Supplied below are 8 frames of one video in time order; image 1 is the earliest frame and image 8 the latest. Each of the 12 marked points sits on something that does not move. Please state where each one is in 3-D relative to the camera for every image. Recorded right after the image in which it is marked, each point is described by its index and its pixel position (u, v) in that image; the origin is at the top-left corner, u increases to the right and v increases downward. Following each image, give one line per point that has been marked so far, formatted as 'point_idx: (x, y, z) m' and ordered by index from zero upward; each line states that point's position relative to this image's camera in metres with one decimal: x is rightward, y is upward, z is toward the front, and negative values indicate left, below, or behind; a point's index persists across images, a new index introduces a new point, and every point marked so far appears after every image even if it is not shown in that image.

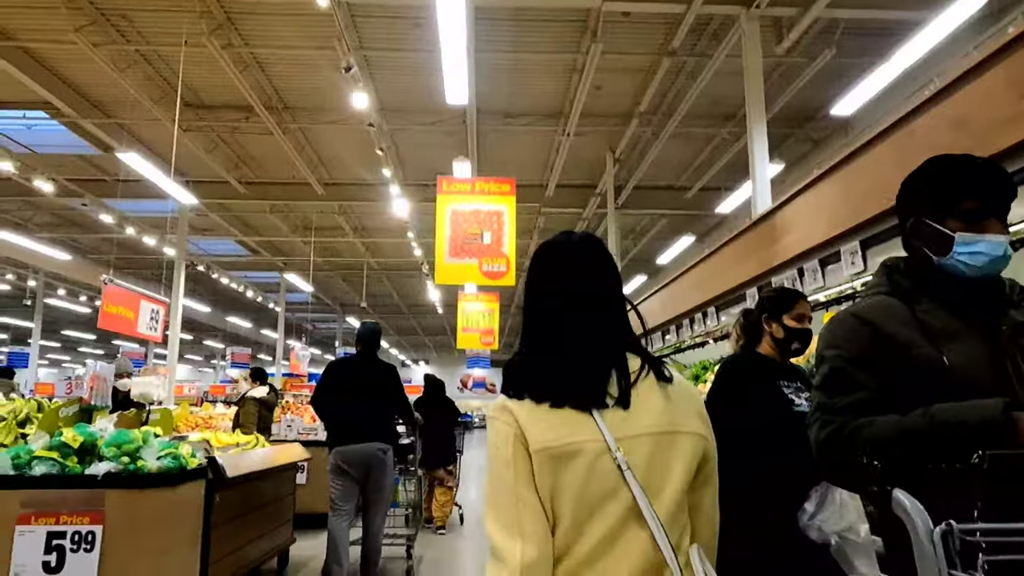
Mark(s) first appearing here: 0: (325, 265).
0: (-4.7, +0.6, +18.2) m
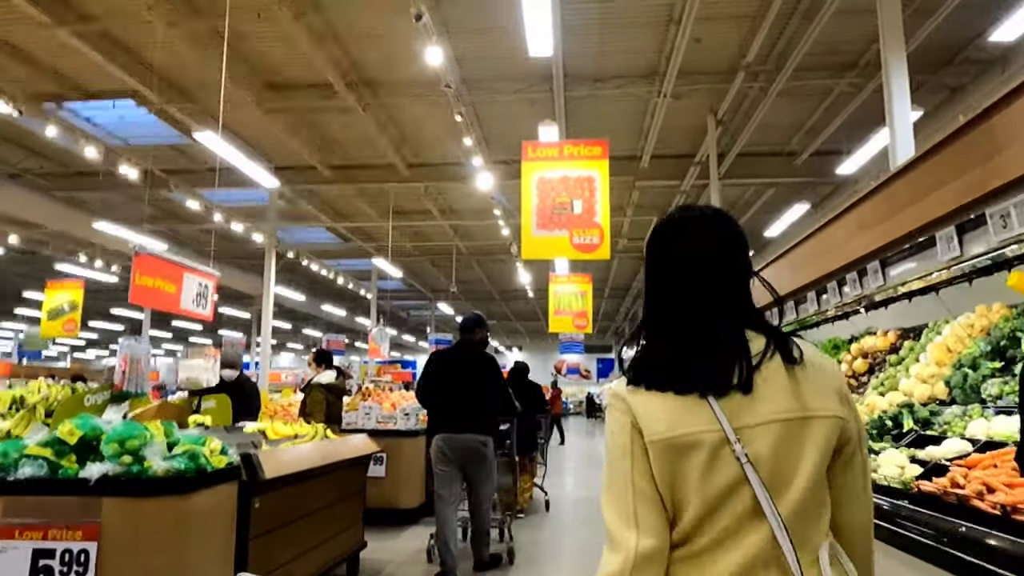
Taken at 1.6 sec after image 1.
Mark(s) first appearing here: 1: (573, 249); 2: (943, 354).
0: (-2.4, +0.9, +17.9) m
1: (+0.6, +0.3, +6.4) m
2: (+2.1, -0.3, +3.5) m
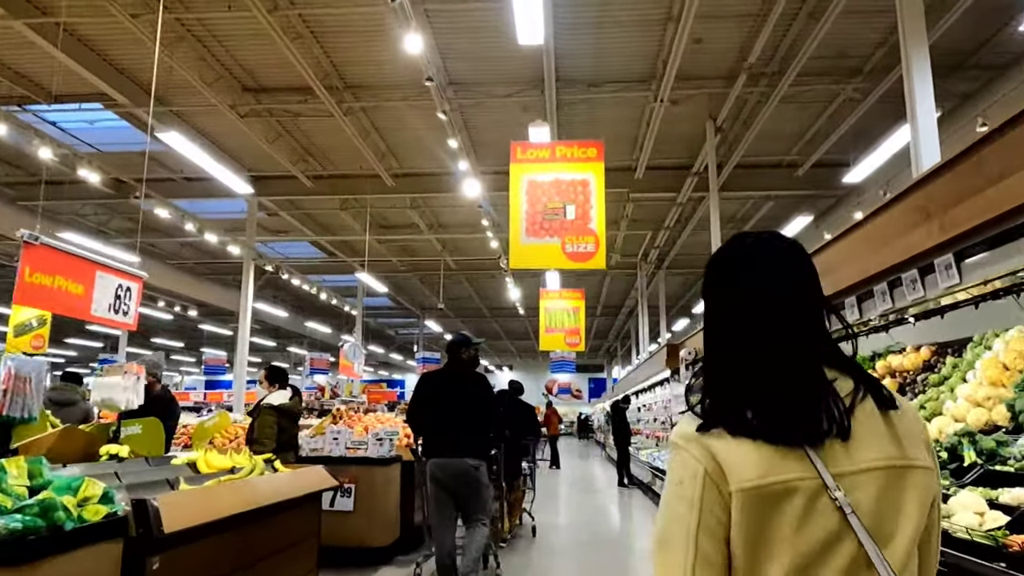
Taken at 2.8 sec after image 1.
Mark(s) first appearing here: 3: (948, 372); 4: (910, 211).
0: (-2.6, +0.5, +17.4) m
1: (+0.4, +0.2, +5.9) m
2: (+2.0, -0.3, +3.0) m
3: (+2.1, -0.4, +3.4) m
4: (+1.4, +0.3, +2.6) m
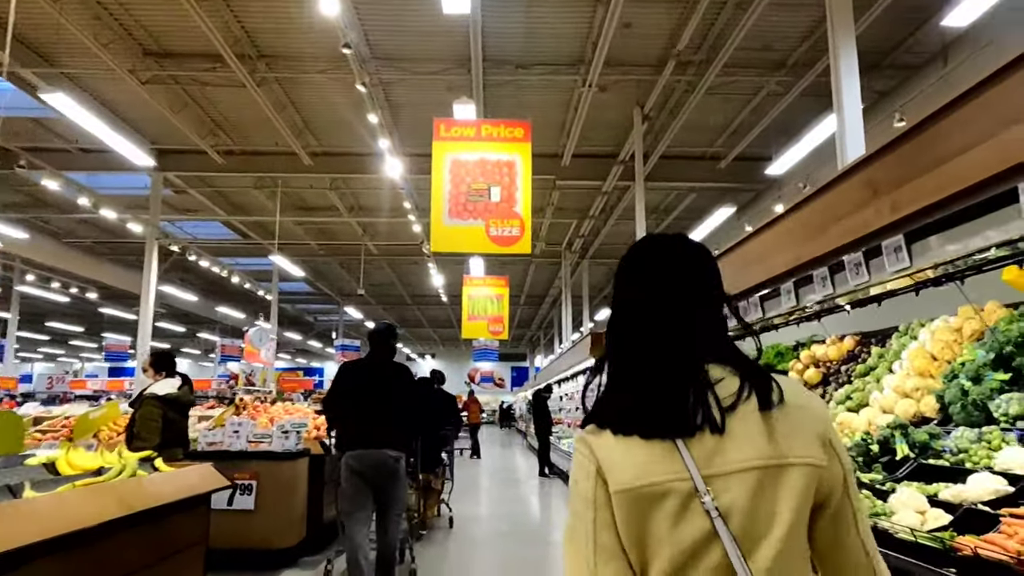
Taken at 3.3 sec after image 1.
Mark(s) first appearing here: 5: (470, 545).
0: (-4.4, +0.9, +16.8) m
1: (-0.2, +0.4, +5.6) m
2: (+1.7, -0.3, +2.9) m
3: (+1.7, -0.3, +3.4) m
4: (+1.2, +0.3, +2.5) m
5: (-0.4, -2.4, +6.8) m
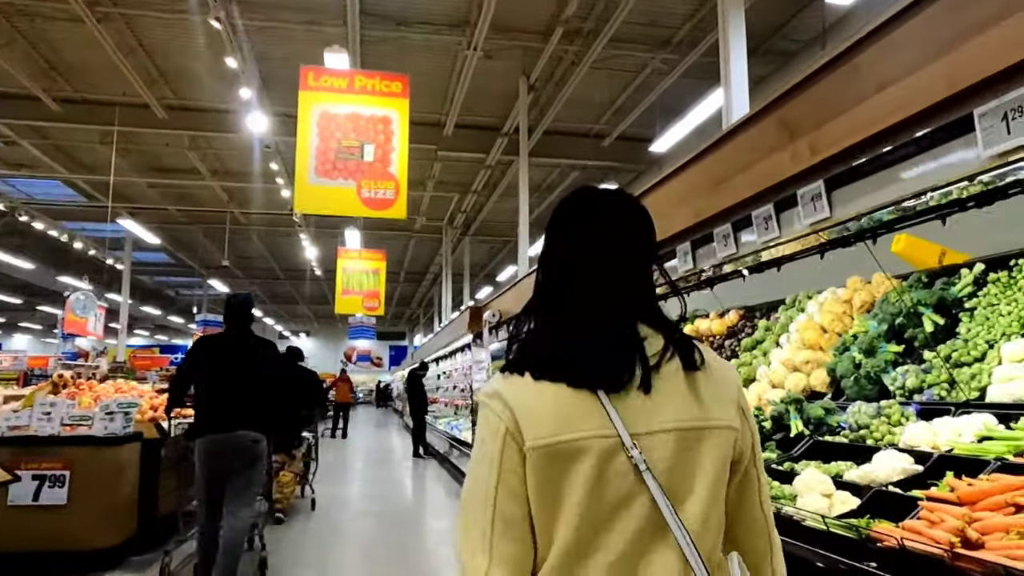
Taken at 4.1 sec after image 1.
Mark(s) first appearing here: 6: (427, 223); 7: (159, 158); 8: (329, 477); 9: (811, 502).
0: (-7.1, +1.5, +15.4) m
1: (-1.1, +0.6, +5.2) m
2: (+1.2, -0.2, +2.8) m
3: (+1.1, -0.2, +3.3) m
4: (+0.8, +0.5, +2.3) m
5: (-1.5, -2.1, +6.3) m
6: (-1.9, +1.4, +16.1) m
7: (-6.0, +2.2, +12.3) m
8: (-2.3, -2.4, +9.3) m
9: (+0.7, -0.5, +1.7) m
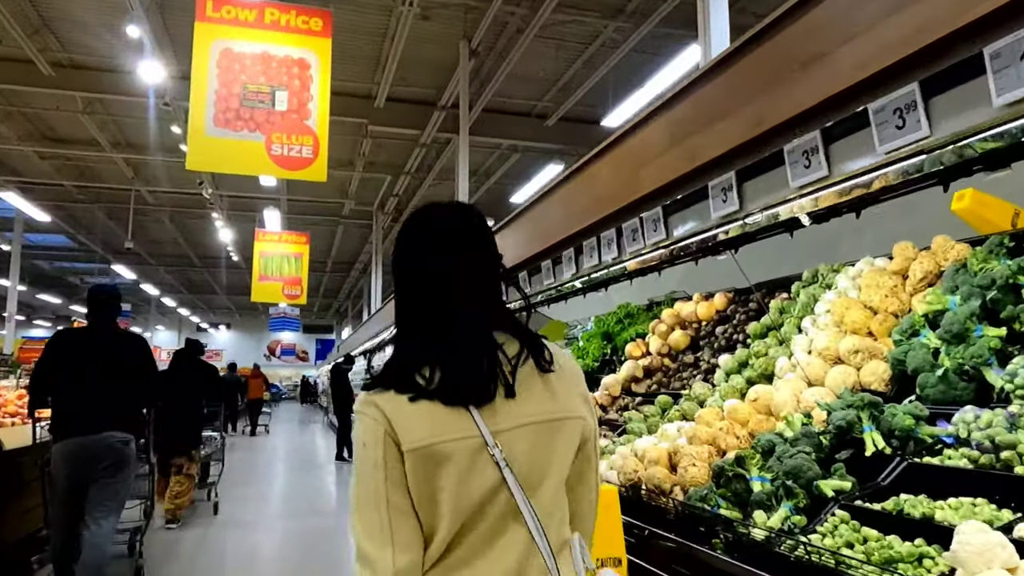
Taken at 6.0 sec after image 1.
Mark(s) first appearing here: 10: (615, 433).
0: (-8.3, +1.8, +13.9) m
1: (-1.4, +0.7, +4.3) m
2: (+1.0, -0.1, +2.1) m
3: (+0.9, -0.1, +2.6) m
4: (+0.7, +0.6, +1.5) m
5: (-2.0, -2.0, +5.4) m
6: (-3.2, +1.7, +15.1) m
7: (-6.9, +2.4, +10.9) m
8: (-3.1, -2.2, +8.3) m
9: (+0.7, -0.4, +1.0) m
10: (+0.4, -0.5, +2.6) m
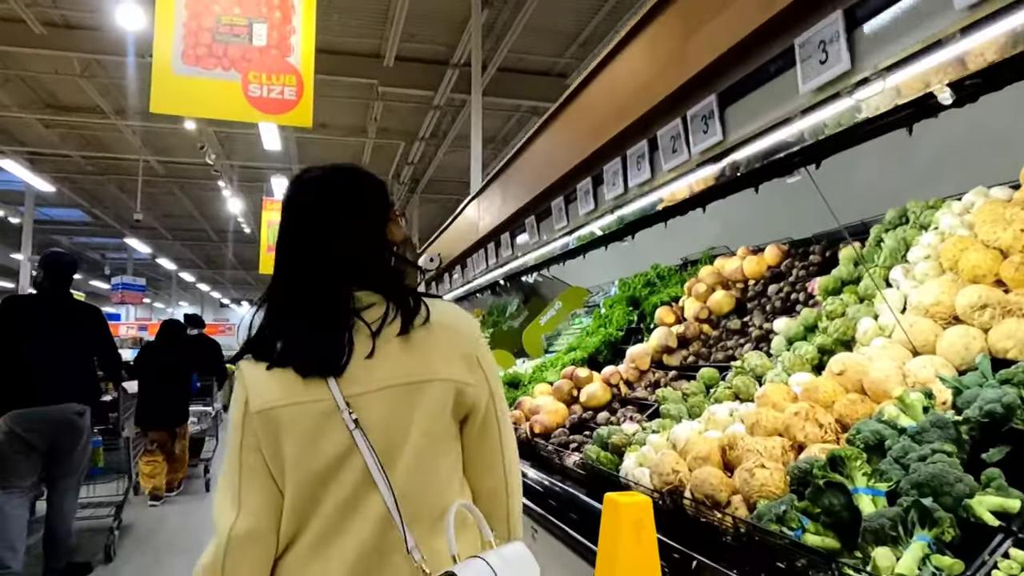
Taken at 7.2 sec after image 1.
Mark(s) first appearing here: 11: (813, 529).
0: (-8.0, +2.3, +13.6) m
1: (-1.3, +0.9, +3.7) m
2: (+1.0, +0.1, +1.6) m
3: (+0.9, 0.0, +2.0) m
4: (+0.6, +0.7, +1.0) m
5: (-1.9, -1.7, +5.0) m
6: (-2.8, +2.2, +14.6) m
7: (-6.7, +2.8, +10.5) m
8: (-2.9, -1.9, +7.9) m
9: (+0.6, -0.3, +0.5) m
10: (+0.4, -0.4, +2.1) m
11: (+0.4, -0.4, +1.1) m
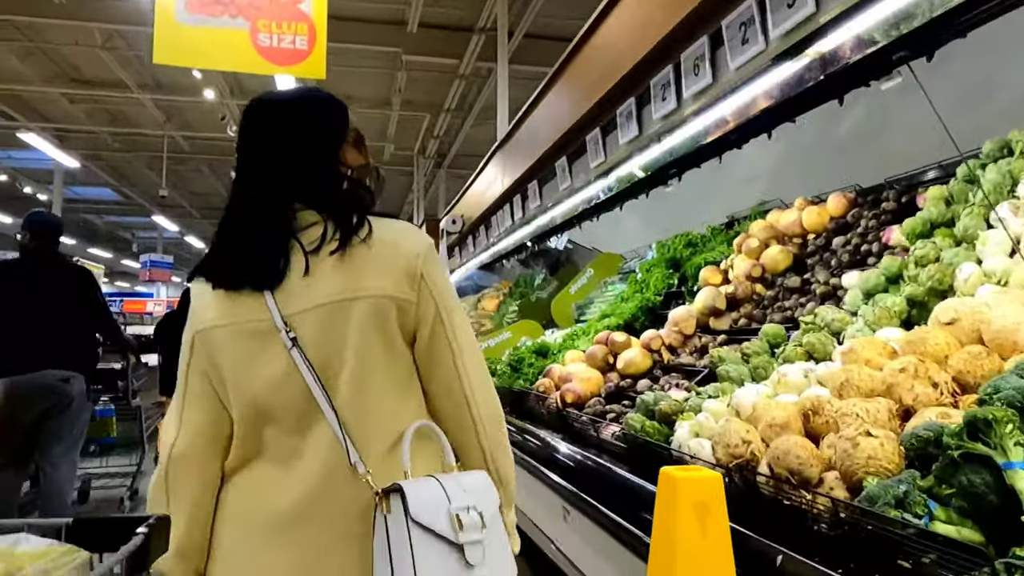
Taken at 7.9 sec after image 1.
0: (-7.4, +2.7, +13.5) m
1: (-1.2, +1.1, +3.5) m
2: (+1.1, +0.2, +1.3) m
3: (+1.0, +0.2, +1.7) m
4: (+0.7, +0.8, +0.7) m
5: (-1.7, -1.5, +4.8) m
6: (-2.3, +2.7, +14.3) m
7: (-6.3, +3.2, +10.4) m
8: (-2.6, -1.6, +7.8) m
9: (+0.6, -0.2, +0.2) m
10: (+0.5, -0.2, +1.8) m
11: (+0.5, -0.3, +0.8) m
